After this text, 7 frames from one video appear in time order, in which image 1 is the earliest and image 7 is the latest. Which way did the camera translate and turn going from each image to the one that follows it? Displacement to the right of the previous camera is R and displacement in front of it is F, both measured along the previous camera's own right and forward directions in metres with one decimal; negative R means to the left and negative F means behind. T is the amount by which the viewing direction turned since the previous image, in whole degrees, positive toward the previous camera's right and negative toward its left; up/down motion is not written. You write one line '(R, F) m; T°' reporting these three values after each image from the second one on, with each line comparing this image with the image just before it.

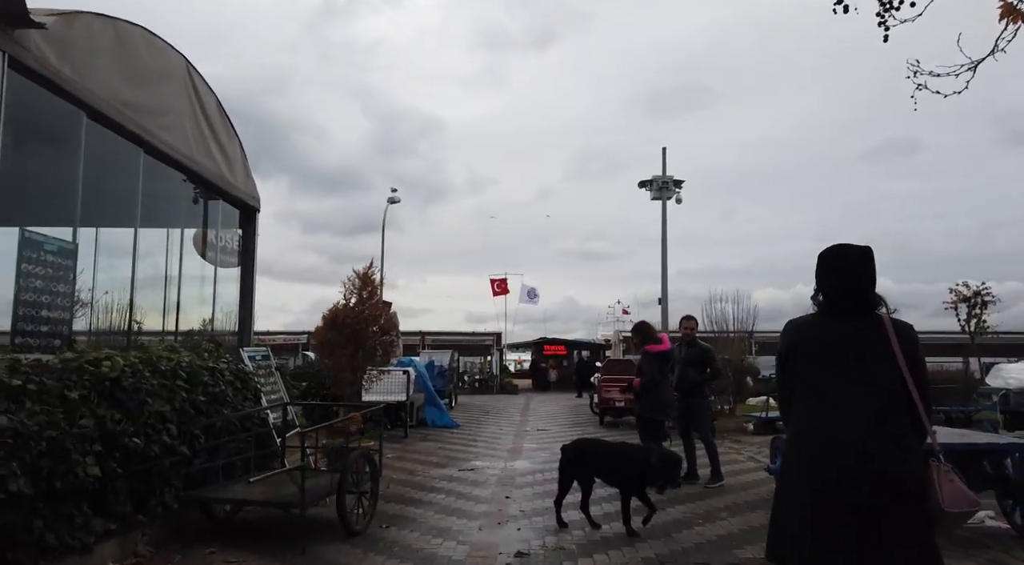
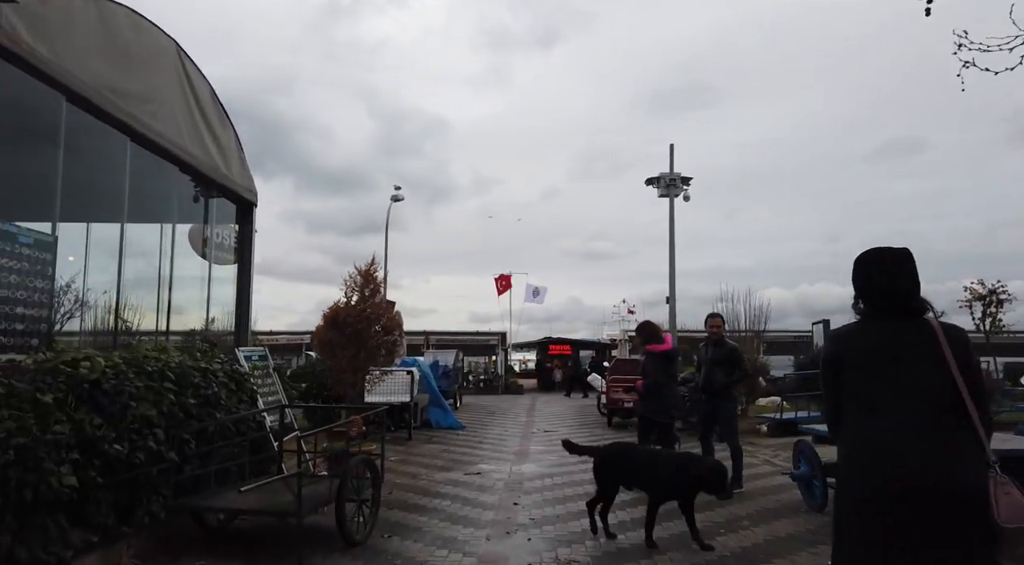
(0.0, +0.4) m; 0°
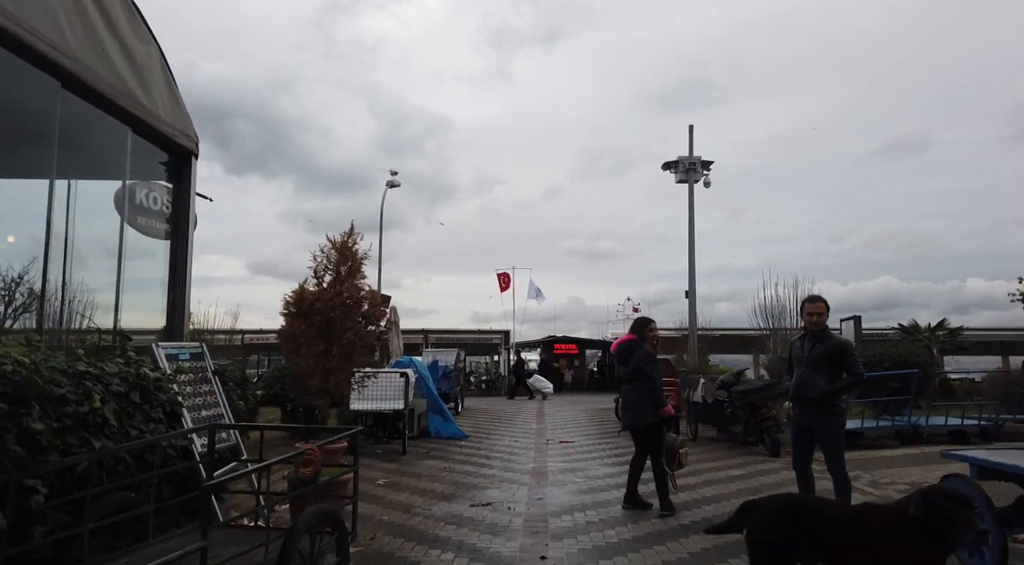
(-0.2, +2.2) m; 0°
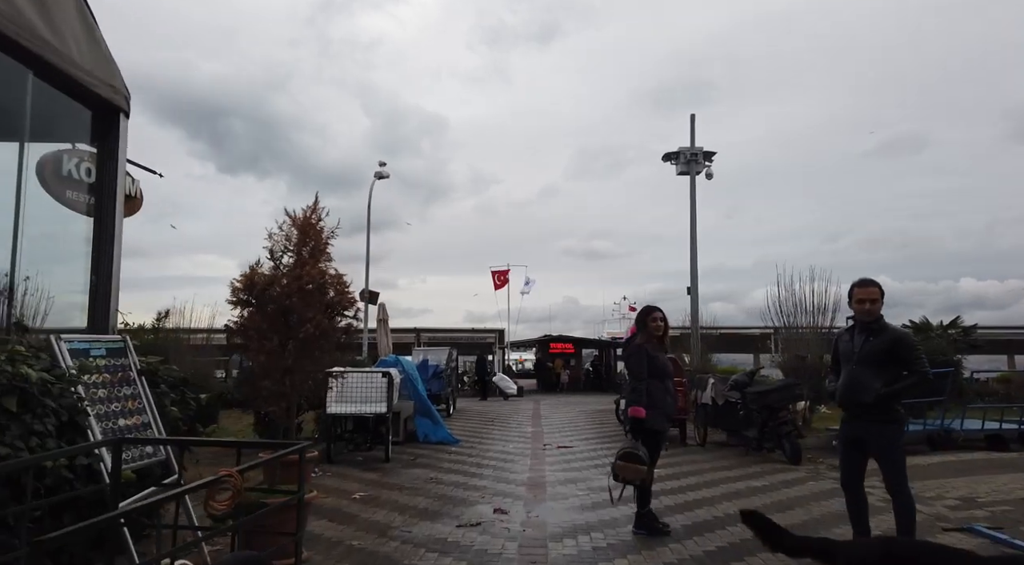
(0.0, +1.1) m; 0°
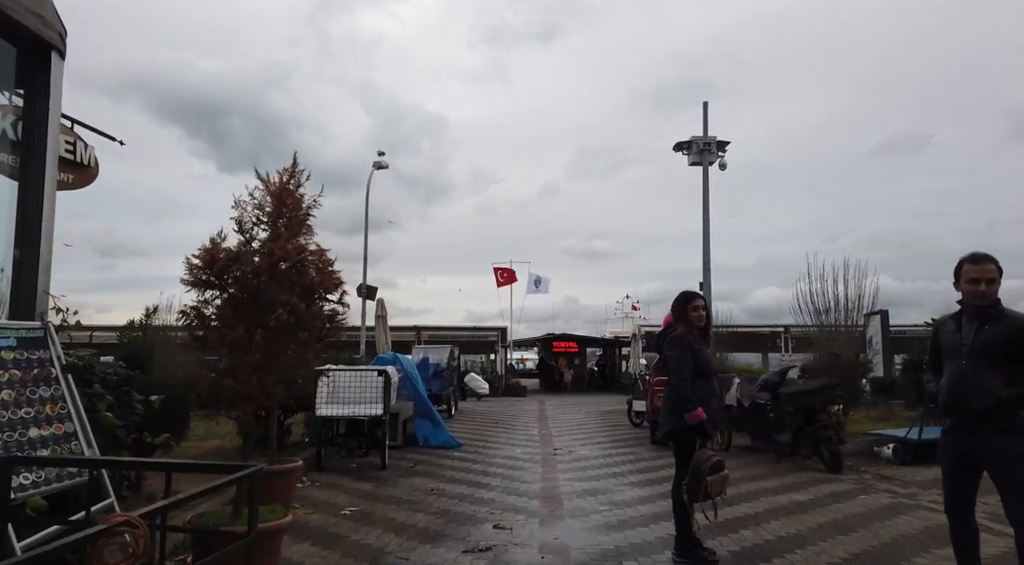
(-0.1, +1.1) m; 0°
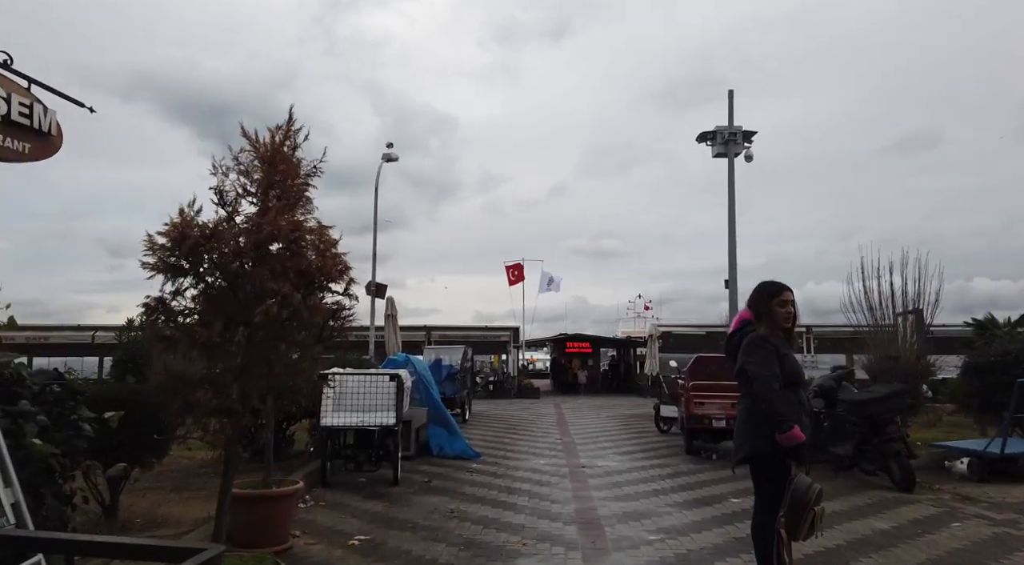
(-0.3, +1.1) m; -1°
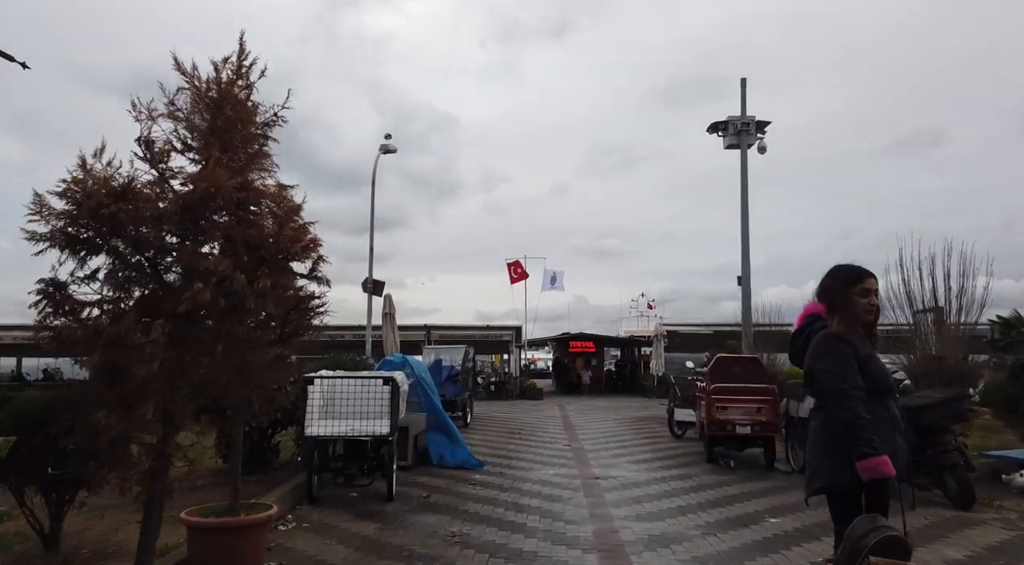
(-0.1, +0.9) m; 0°
